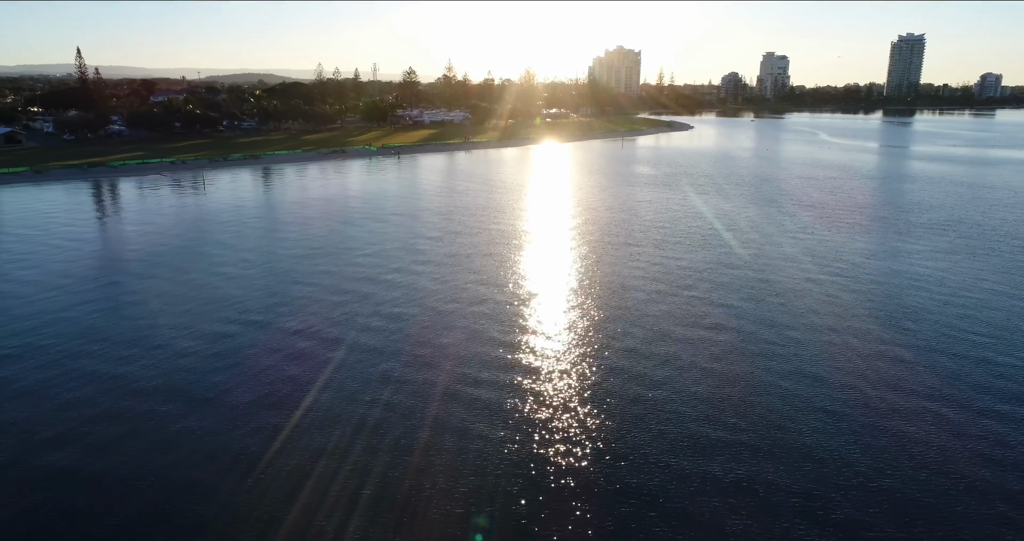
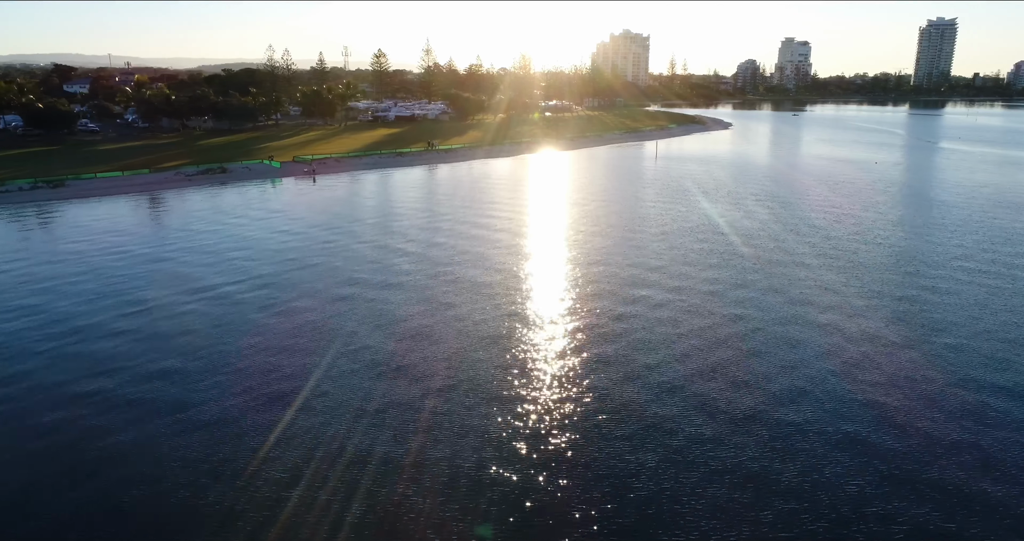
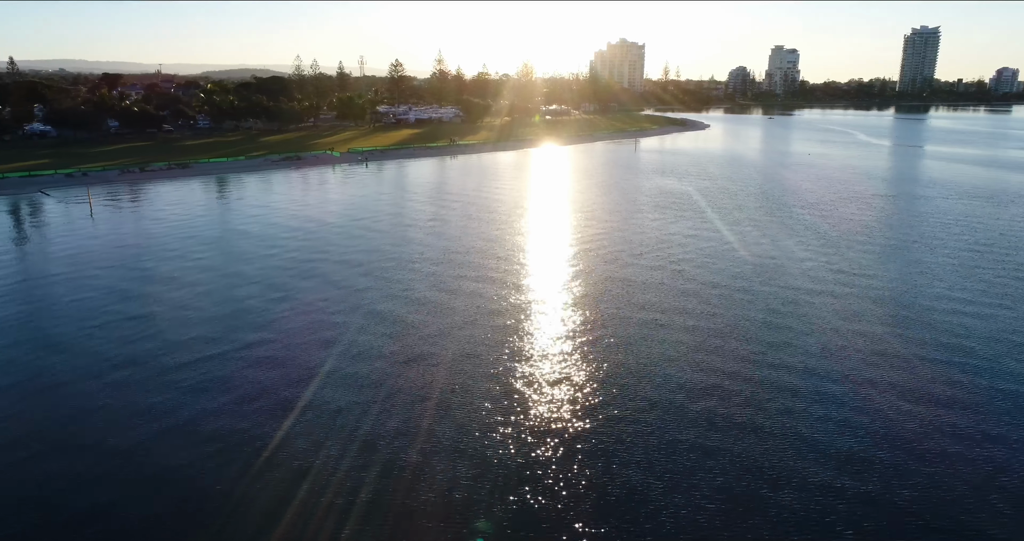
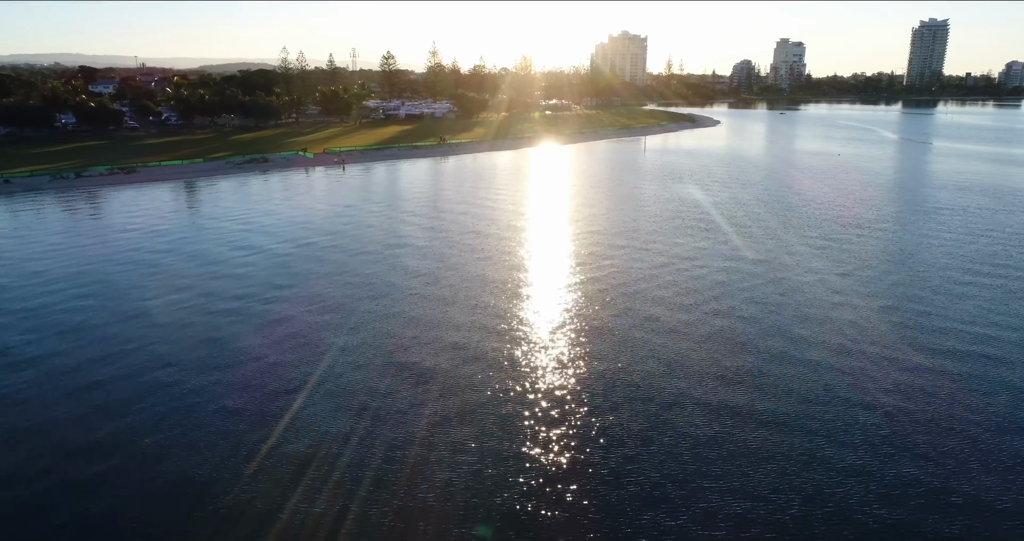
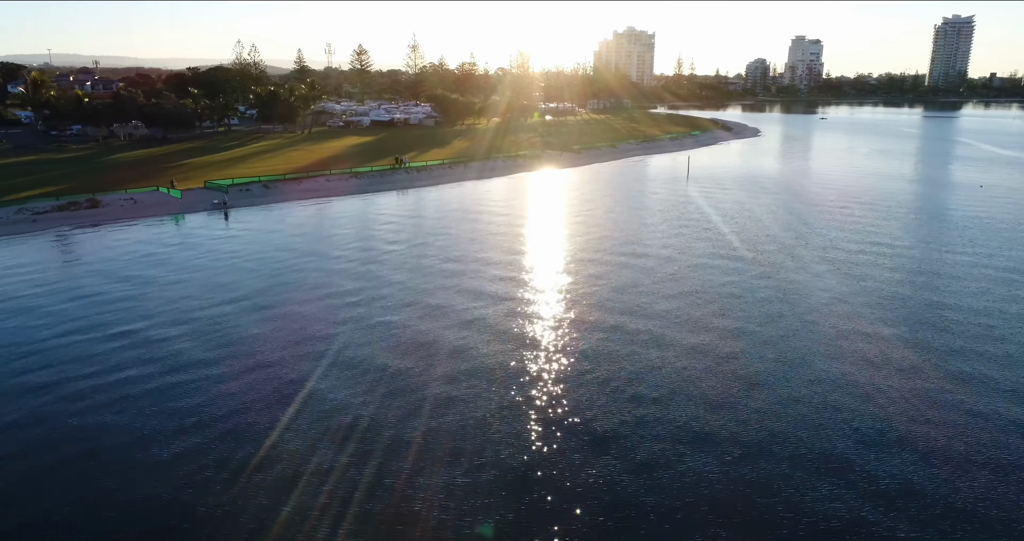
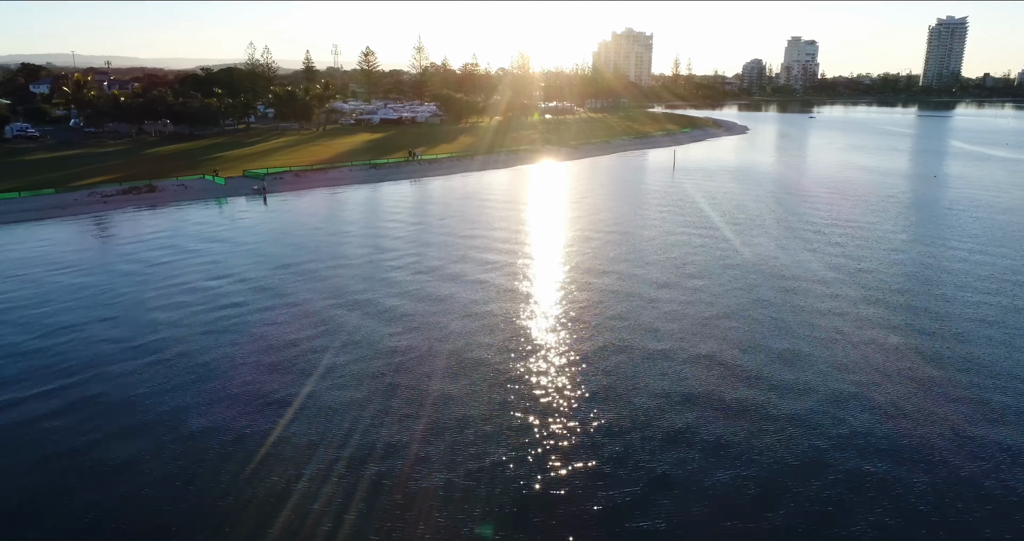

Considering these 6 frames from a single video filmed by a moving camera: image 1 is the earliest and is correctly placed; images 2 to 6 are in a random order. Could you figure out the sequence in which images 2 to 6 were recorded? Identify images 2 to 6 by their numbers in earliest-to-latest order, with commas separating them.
3, 4, 2, 6, 5
